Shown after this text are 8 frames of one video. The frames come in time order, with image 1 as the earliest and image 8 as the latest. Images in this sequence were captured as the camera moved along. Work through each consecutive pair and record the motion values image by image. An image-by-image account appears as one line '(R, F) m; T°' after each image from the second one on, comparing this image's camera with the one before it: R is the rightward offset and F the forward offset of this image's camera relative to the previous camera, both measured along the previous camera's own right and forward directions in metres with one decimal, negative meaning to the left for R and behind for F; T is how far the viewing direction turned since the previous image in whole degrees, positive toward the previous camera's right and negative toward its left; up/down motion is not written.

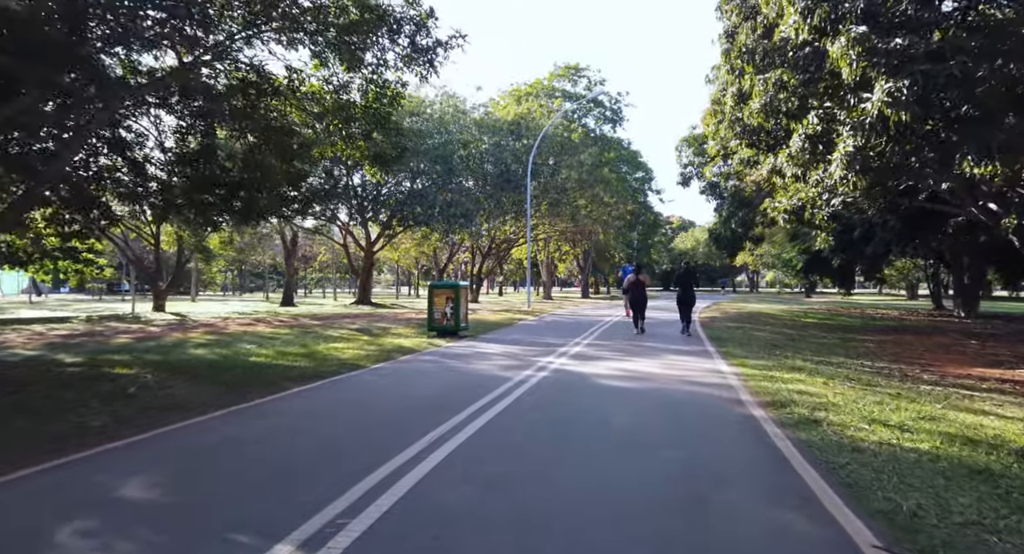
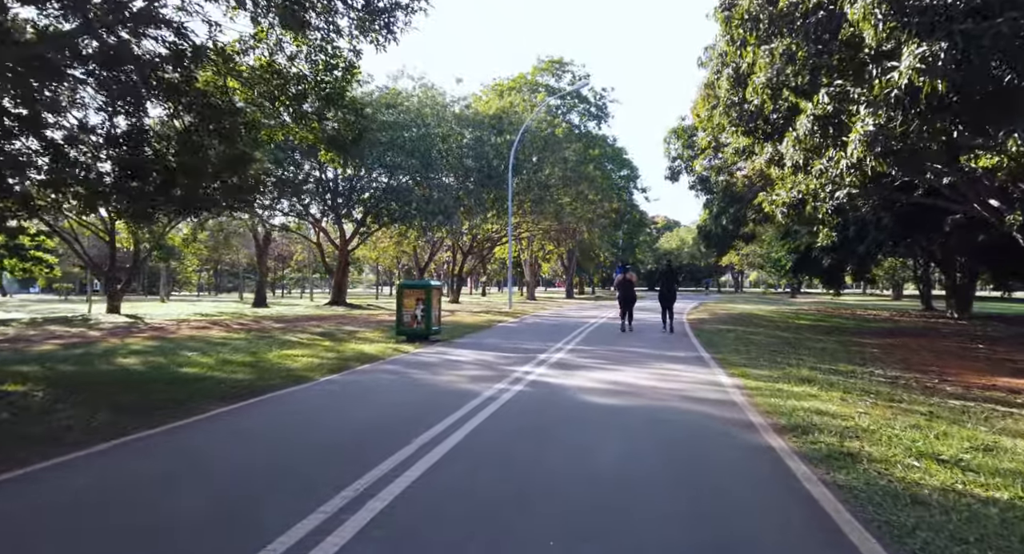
(+0.2, +1.5) m; +1°
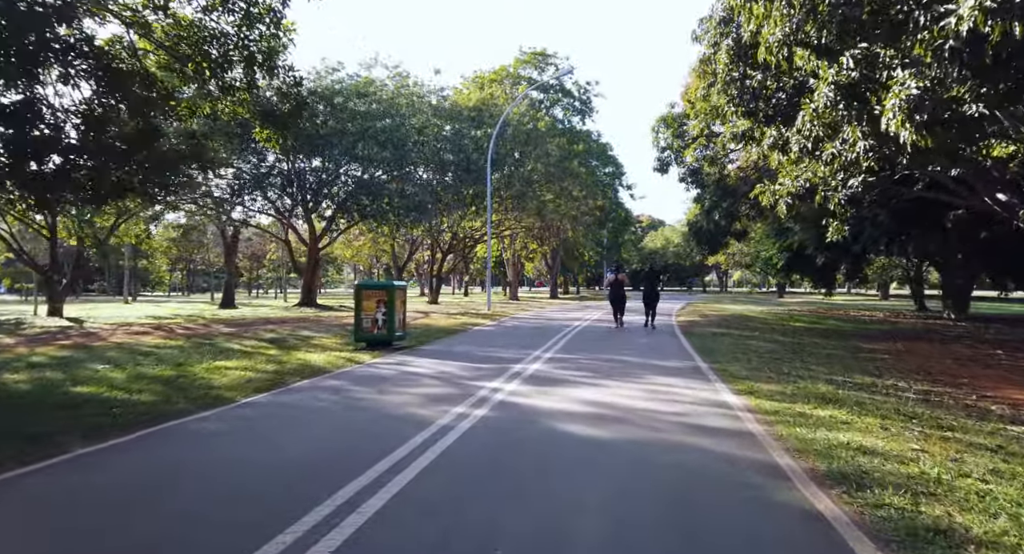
(+0.3, +1.8) m; +1°
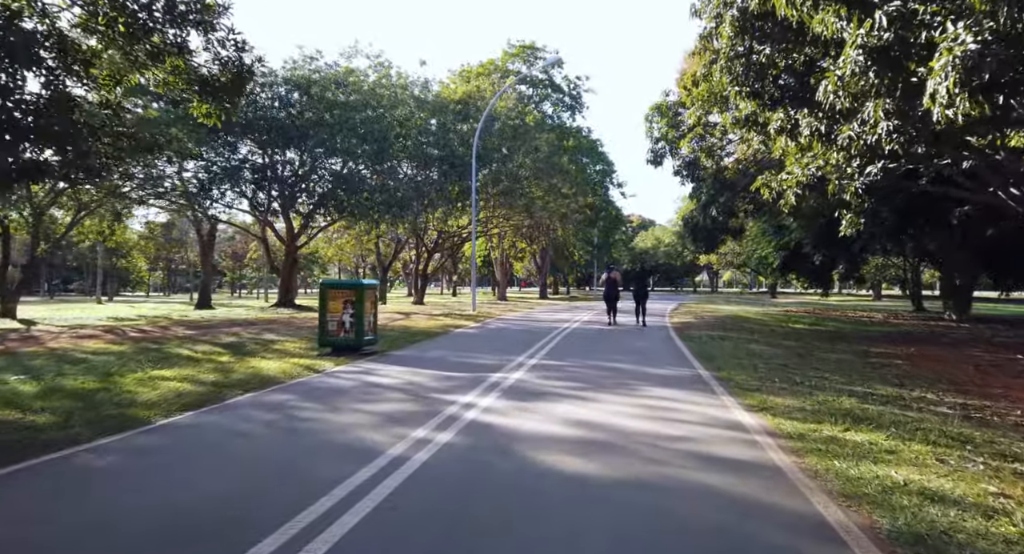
(+0.2, +1.4) m; +1°
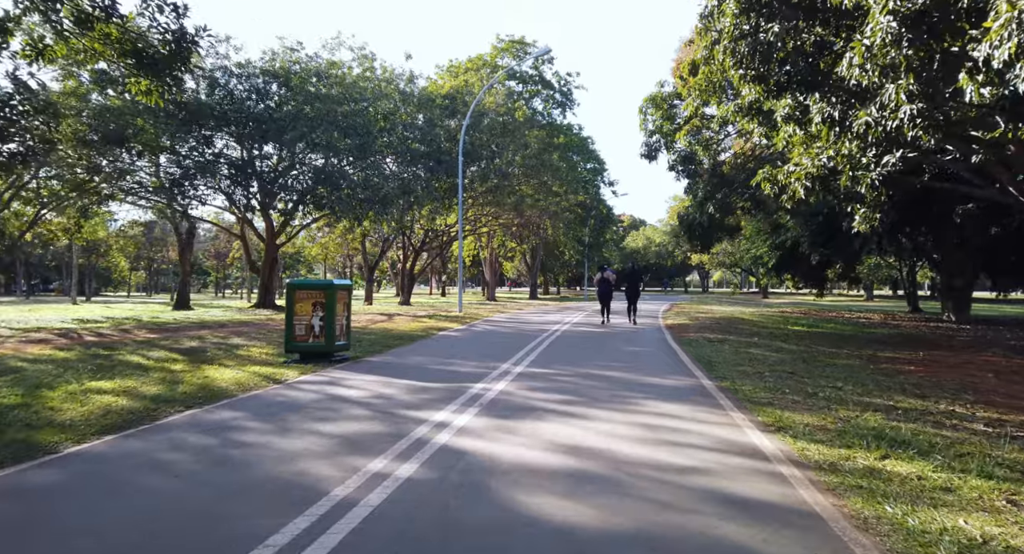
(+0.1, +1.1) m; +1°
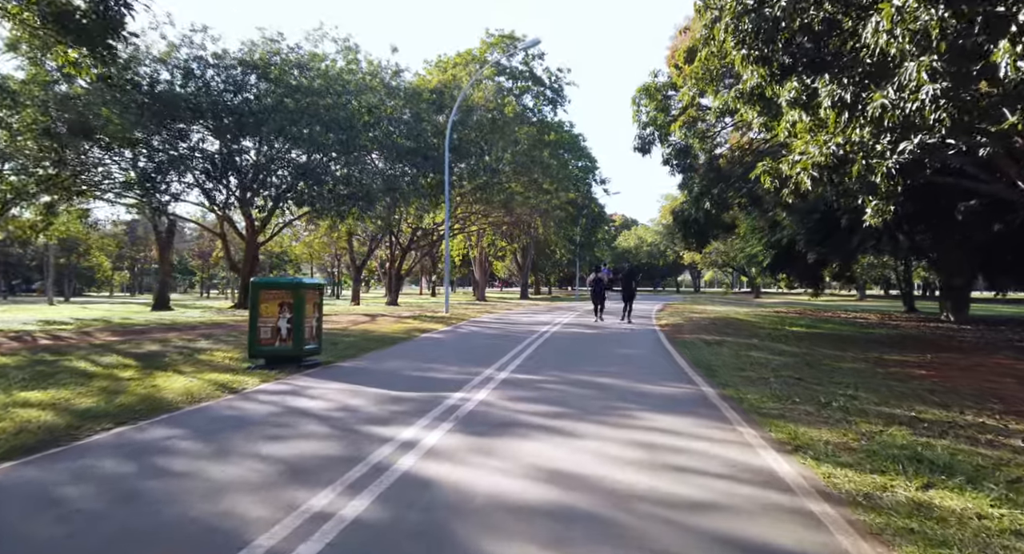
(+0.1, +0.9) m; +1°
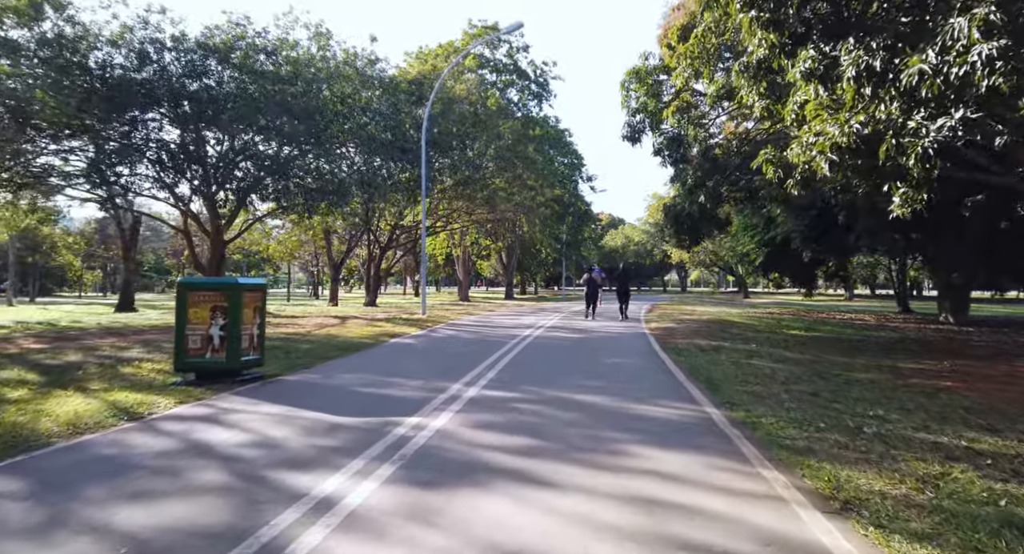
(+0.2, +1.6) m; +1°
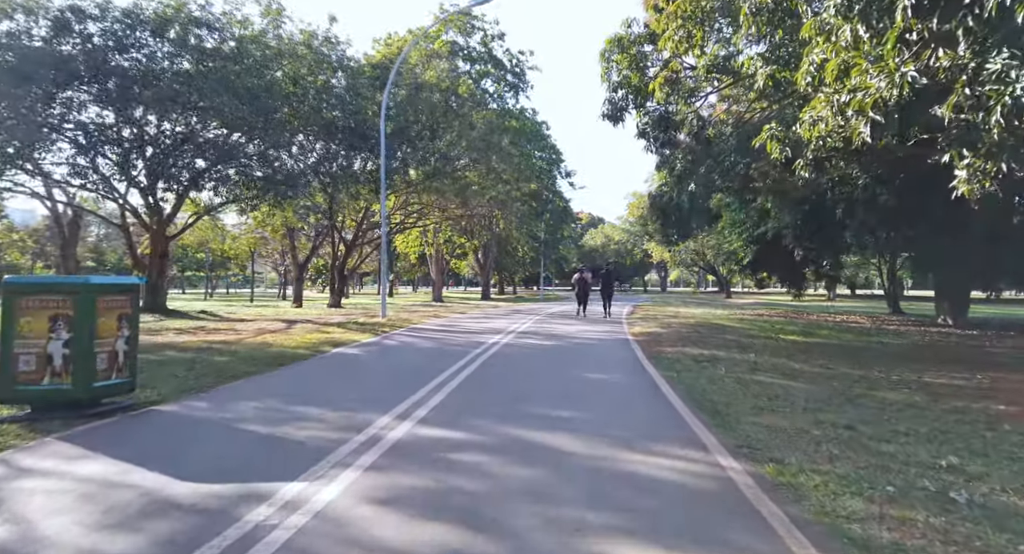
(+0.4, +2.3) m; +2°
